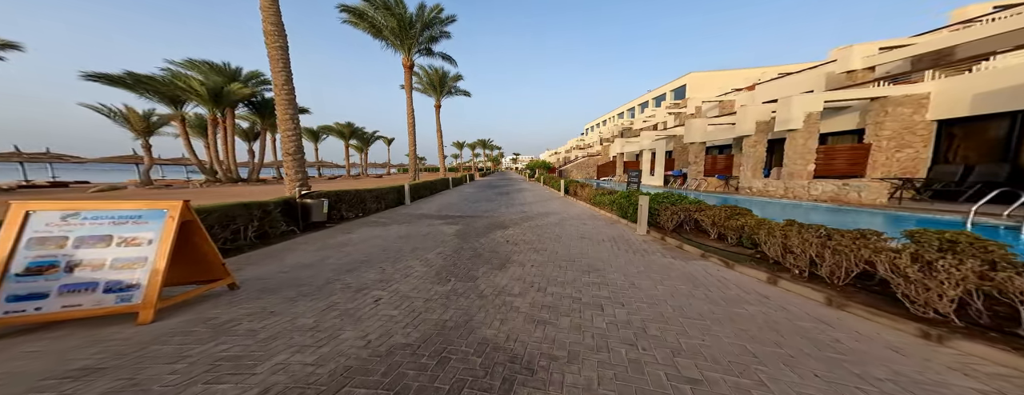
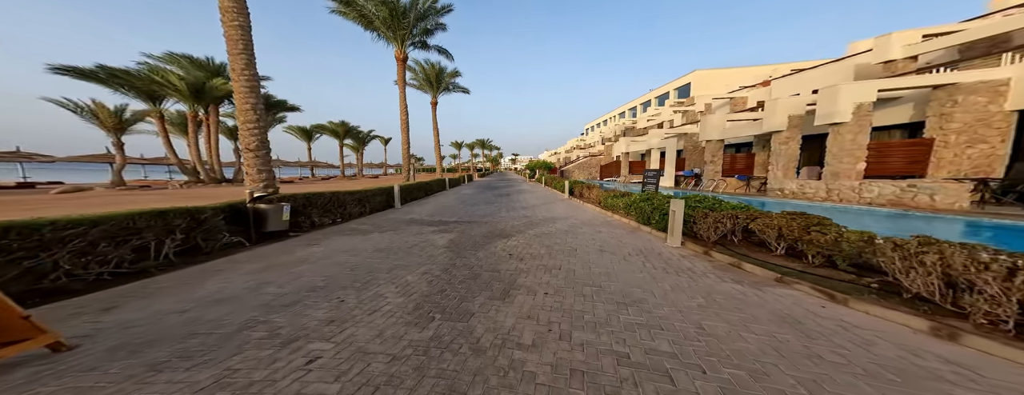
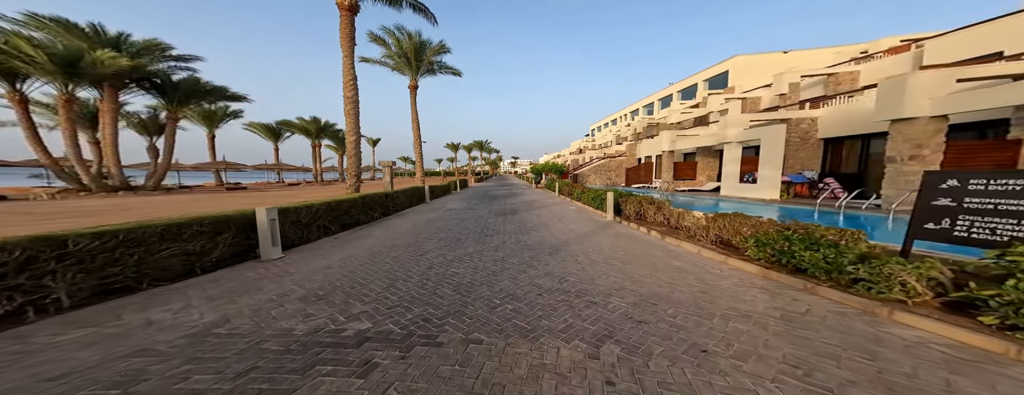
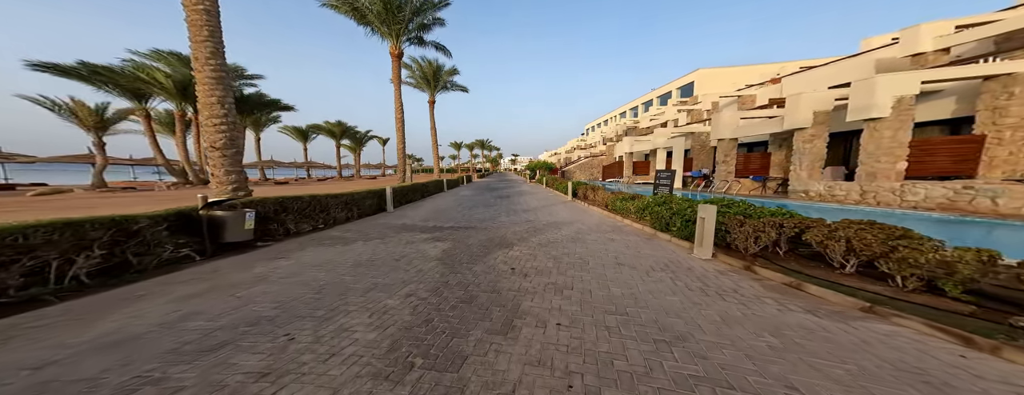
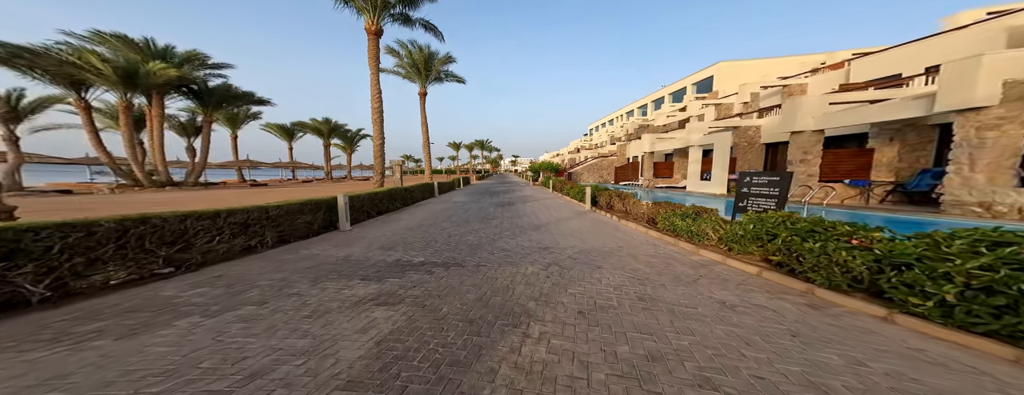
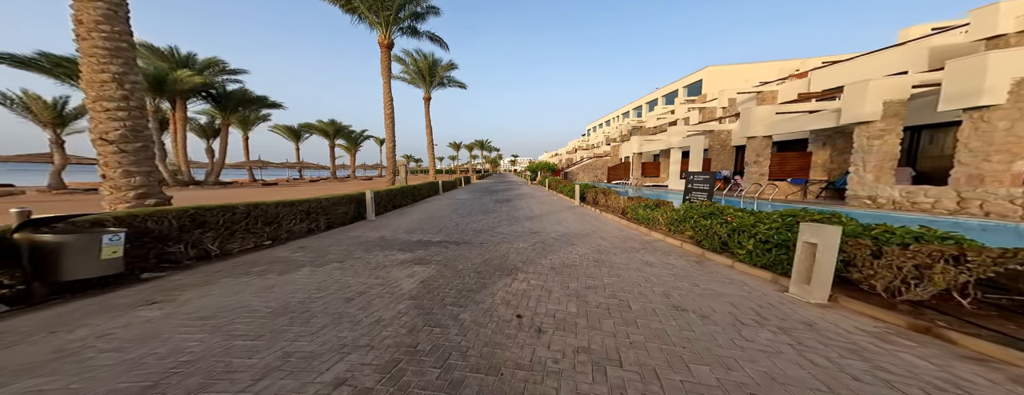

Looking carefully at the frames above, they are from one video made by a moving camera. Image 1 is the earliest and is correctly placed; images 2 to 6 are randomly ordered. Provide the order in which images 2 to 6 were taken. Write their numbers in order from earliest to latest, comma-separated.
2, 4, 6, 5, 3
